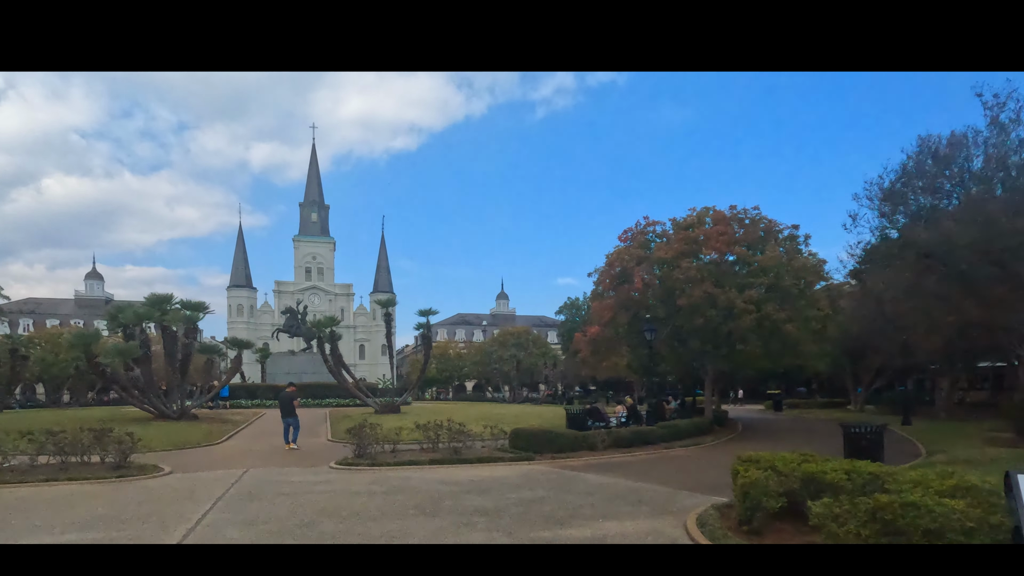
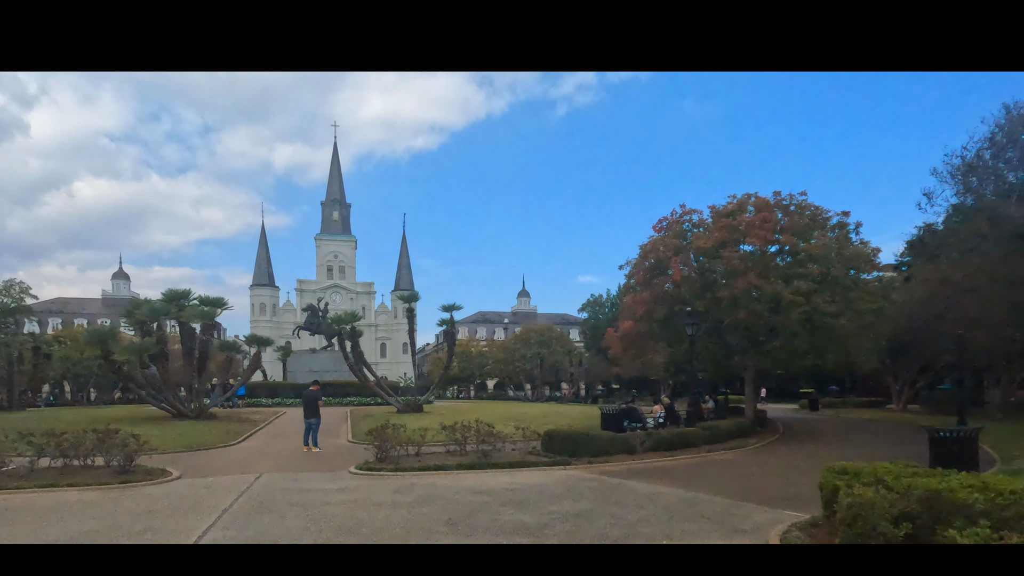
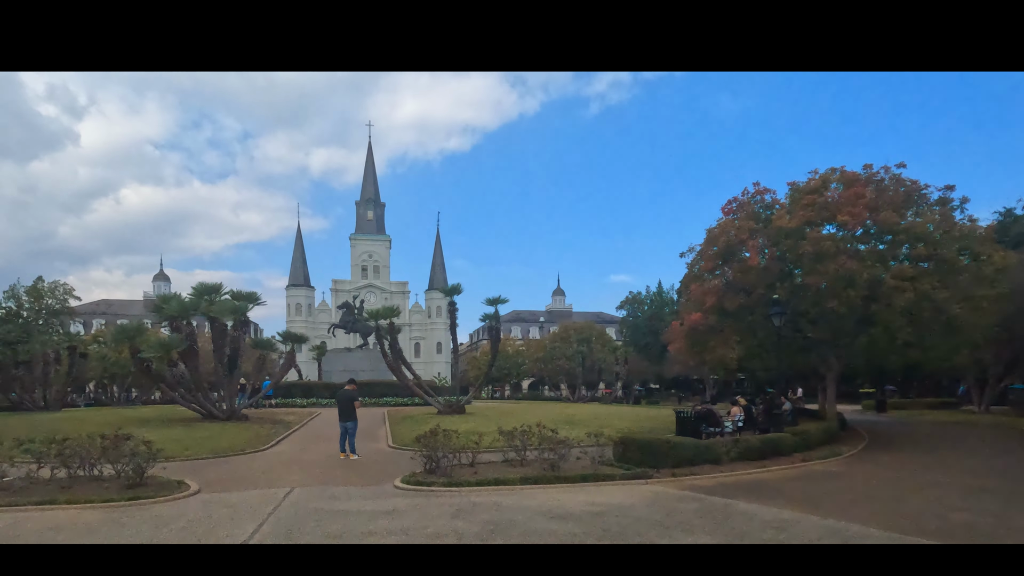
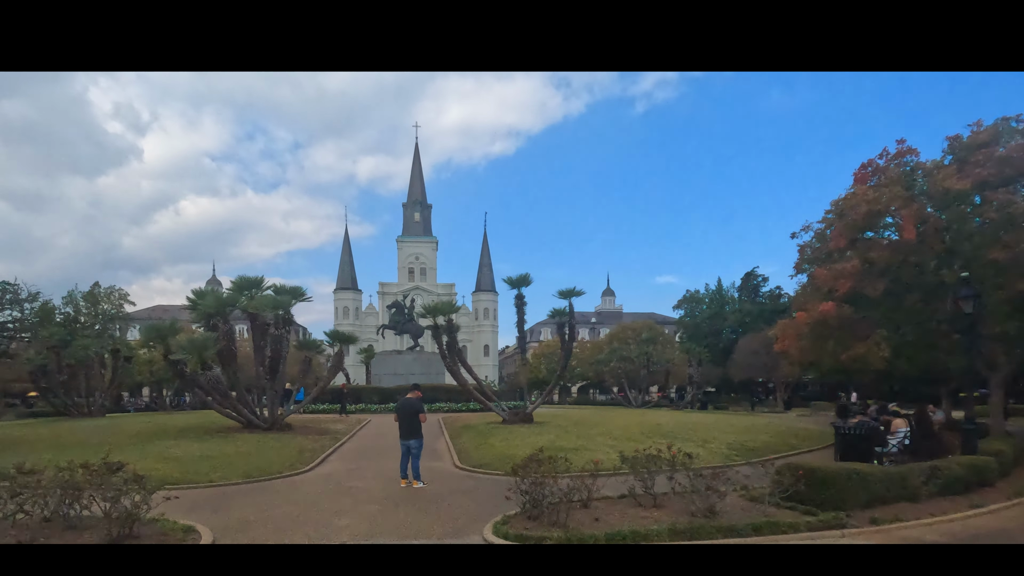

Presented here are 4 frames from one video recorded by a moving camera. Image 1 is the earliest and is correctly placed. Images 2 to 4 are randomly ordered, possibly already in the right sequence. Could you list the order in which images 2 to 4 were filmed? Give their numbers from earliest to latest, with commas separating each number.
2, 3, 4
